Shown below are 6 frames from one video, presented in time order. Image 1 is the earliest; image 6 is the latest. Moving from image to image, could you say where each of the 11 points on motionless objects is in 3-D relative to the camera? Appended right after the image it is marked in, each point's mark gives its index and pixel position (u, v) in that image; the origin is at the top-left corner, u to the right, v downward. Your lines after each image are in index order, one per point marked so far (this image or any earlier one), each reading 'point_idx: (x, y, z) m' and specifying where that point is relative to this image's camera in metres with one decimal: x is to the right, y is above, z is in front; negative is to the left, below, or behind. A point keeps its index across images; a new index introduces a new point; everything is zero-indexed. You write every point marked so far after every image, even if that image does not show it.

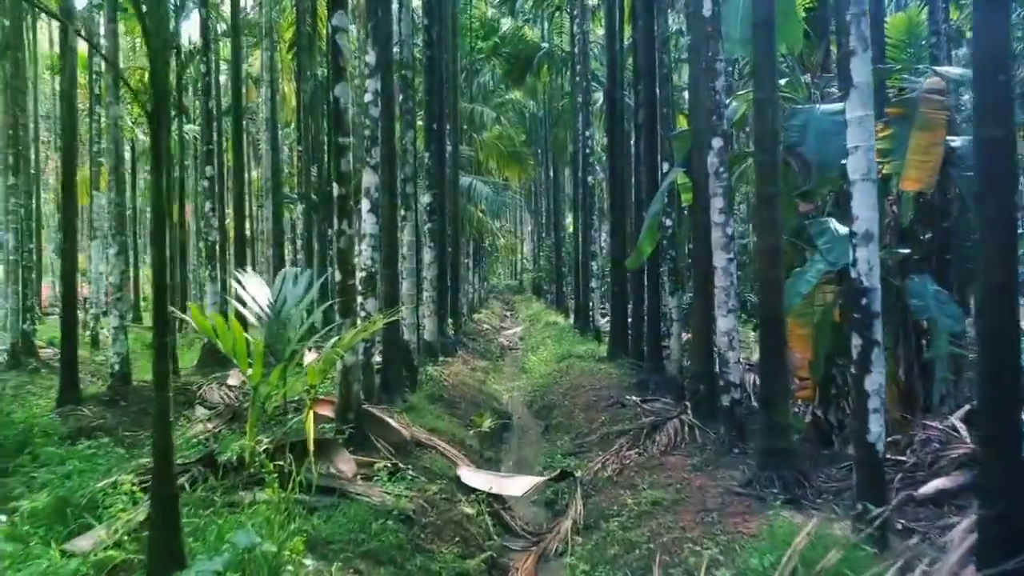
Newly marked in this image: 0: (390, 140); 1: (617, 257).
0: (-0.9, +1.1, +10.2) m
1: (+1.3, +0.3, +16.8) m
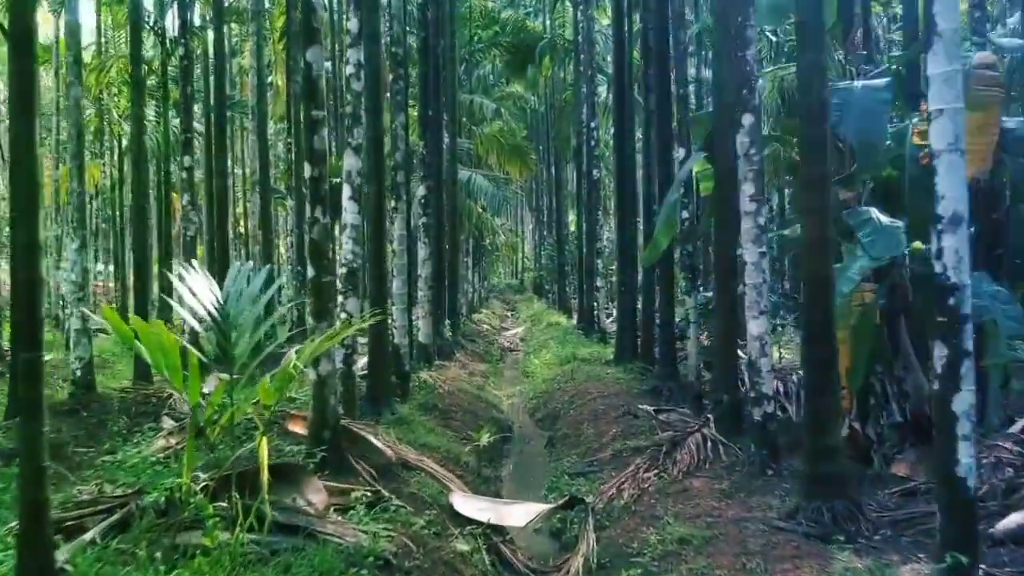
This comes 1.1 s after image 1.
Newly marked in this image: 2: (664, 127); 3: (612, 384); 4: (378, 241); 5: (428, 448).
0: (-0.9, +1.1, +9.1) m
1: (+1.4, +0.3, +15.7) m
2: (+1.4, +1.5, +12.4) m
3: (+1.0, -0.9, +13.3) m
4: (-0.9, +0.3, +9.2) m
5: (-0.5, -1.0, +8.5) m
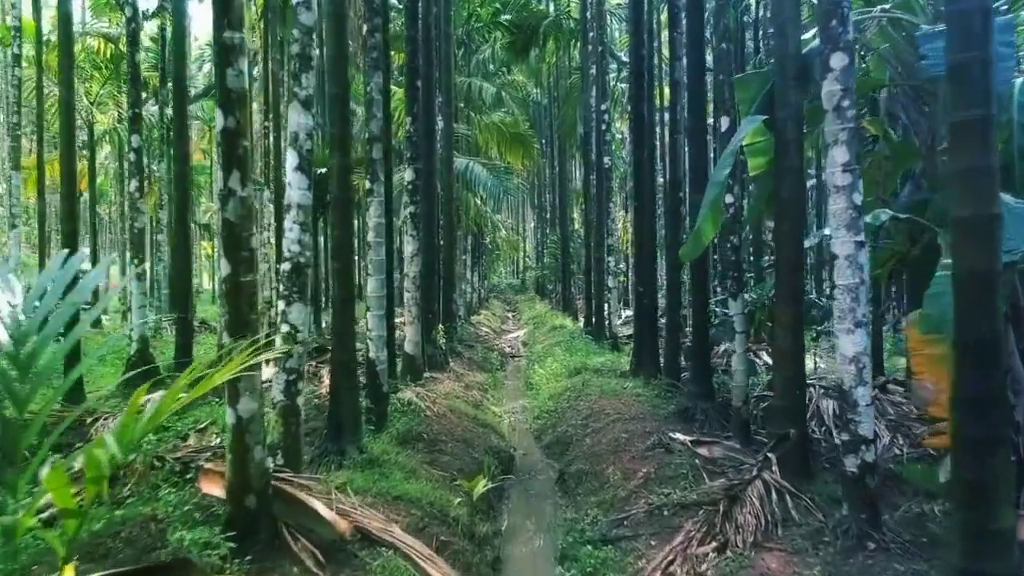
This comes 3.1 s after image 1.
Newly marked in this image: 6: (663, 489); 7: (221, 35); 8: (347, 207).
0: (-0.9, +1.1, +7.1) m
1: (+1.4, +0.3, +13.6) m
2: (+1.4, +1.5, +10.3) m
3: (+1.0, -1.0, +11.3) m
4: (-0.9, +0.3, +7.1) m
5: (-0.5, -1.0, +6.4) m
6: (+0.8, -1.0, +7.0) m
7: (-1.0, +0.9, +4.6) m
8: (-0.9, +0.4, +7.1) m
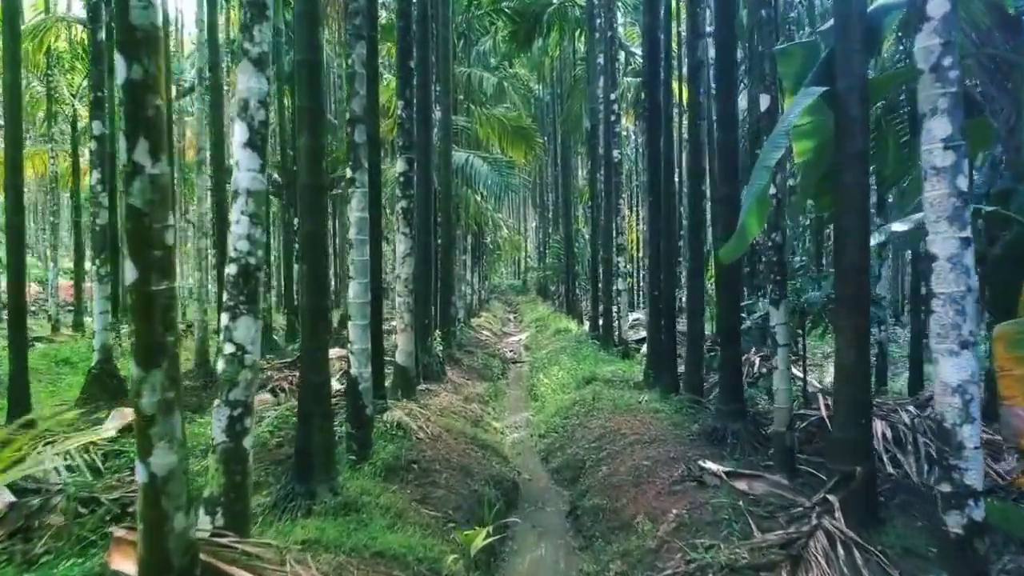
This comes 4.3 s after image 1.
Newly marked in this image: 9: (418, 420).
0: (-0.9, +1.1, +5.8) m
1: (+1.4, +0.3, +12.4) m
2: (+1.4, +1.4, +9.1) m
3: (+1.0, -1.0, +10.0) m
4: (-0.9, +0.3, +5.9) m
5: (-0.5, -1.1, +5.2) m
6: (+0.8, -1.1, +5.8) m
7: (-1.0, +0.8, +3.4) m
8: (-0.8, +0.4, +5.9) m
9: (-0.6, -0.9, +9.2) m
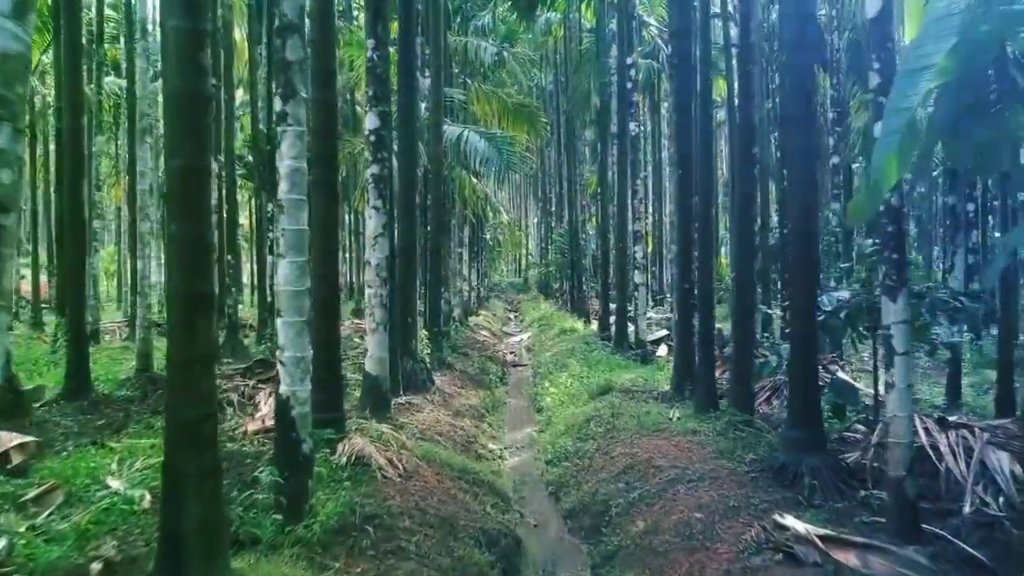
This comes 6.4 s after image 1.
0: (-0.9, +1.2, +3.6) m
1: (+1.4, +0.4, +10.1) m
2: (+1.5, +1.5, +6.8) m
3: (+1.0, -0.9, +7.8) m
4: (-0.9, +0.3, +3.6) m
5: (-0.5, -1.0, +2.9) m
6: (+0.8, -1.0, +3.5) m
7: (-1.0, +0.9, +1.1) m
8: (-0.8, +0.5, +3.6) m
9: (-0.6, -0.8, +7.0) m
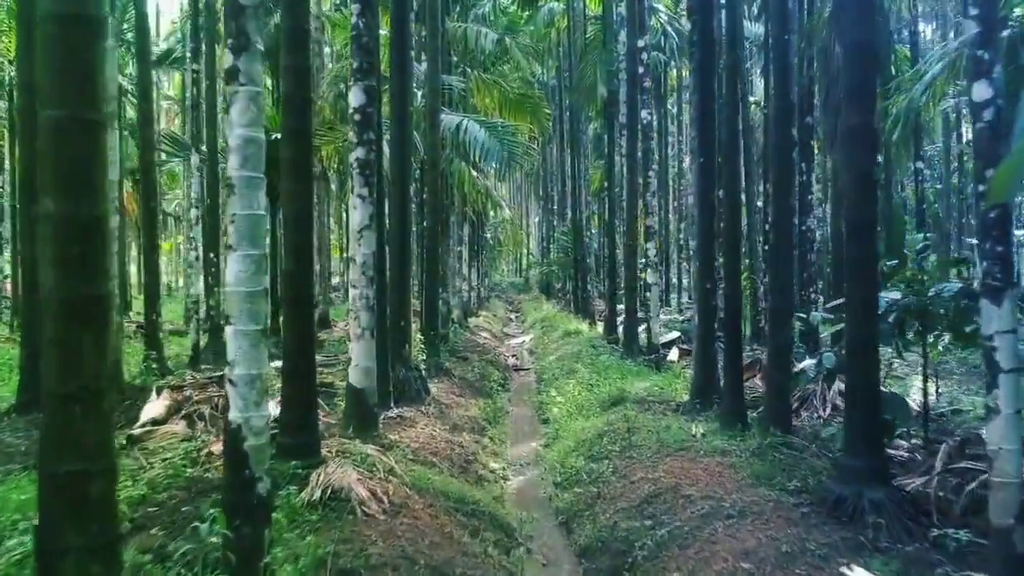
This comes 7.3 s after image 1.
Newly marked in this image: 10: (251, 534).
0: (-0.8, +1.2, +2.5) m
1: (+1.4, +0.4, +9.1) m
2: (+1.5, +1.5, +5.8) m
3: (+1.1, -0.9, +6.7) m
4: (-0.8, +0.3, +2.6) m
5: (-0.5, -1.0, +1.9) m
6: (+0.8, -1.0, +2.5) m
7: (-0.9, +0.9, +0.1) m
8: (-0.8, +0.5, +2.6) m
9: (-0.6, -0.8, +5.9) m
10: (-0.8, -0.7, +4.1) m
